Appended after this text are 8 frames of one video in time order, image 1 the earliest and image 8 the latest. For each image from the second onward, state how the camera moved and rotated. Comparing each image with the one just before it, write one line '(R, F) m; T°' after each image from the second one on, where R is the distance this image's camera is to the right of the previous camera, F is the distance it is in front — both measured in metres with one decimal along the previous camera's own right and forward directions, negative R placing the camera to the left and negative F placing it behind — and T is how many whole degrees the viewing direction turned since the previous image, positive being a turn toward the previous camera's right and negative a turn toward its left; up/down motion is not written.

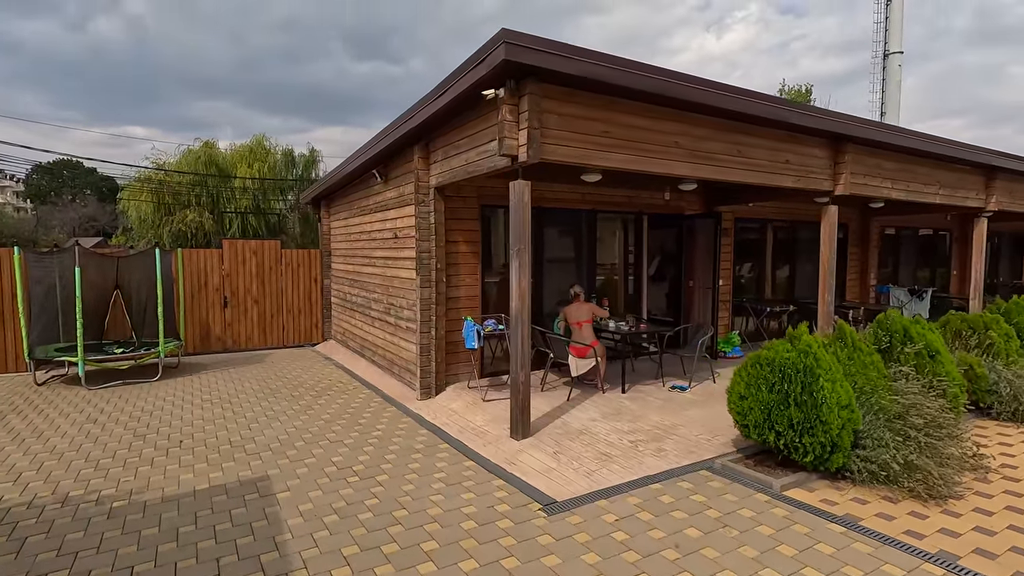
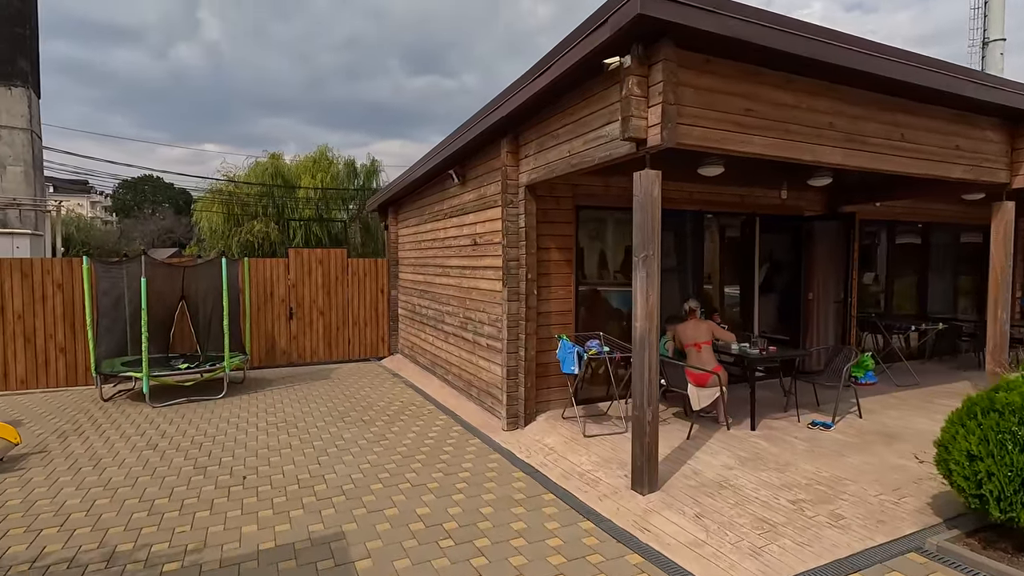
(-0.5, +0.8) m; -6°
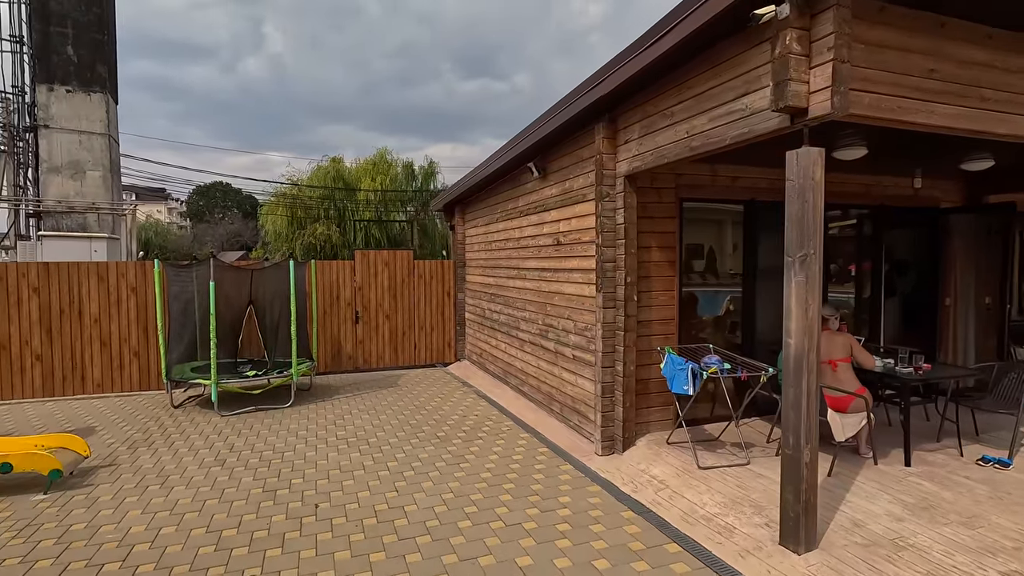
(-0.4, +0.6) m; -5°
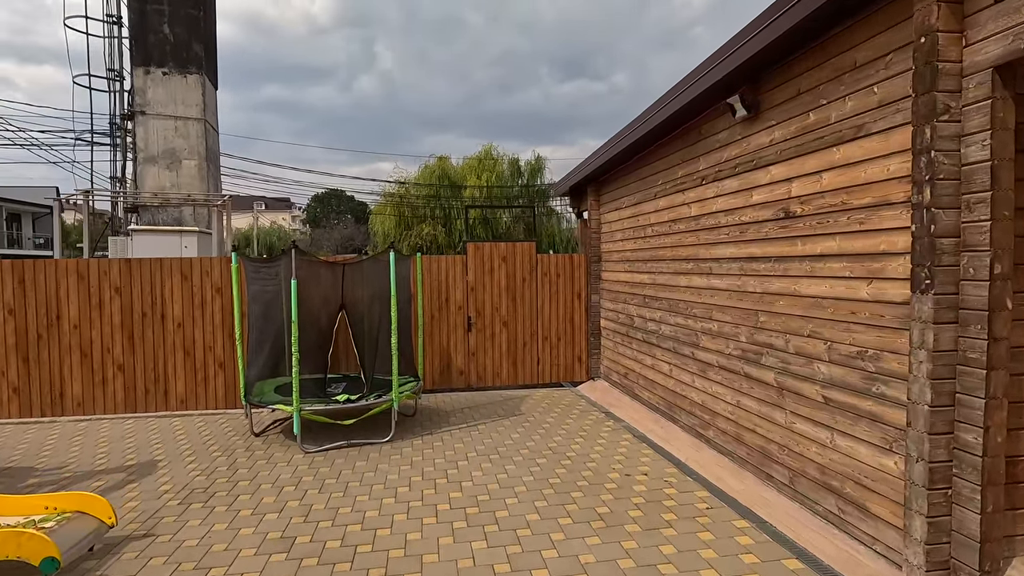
(-0.7, +1.8) m; -11°
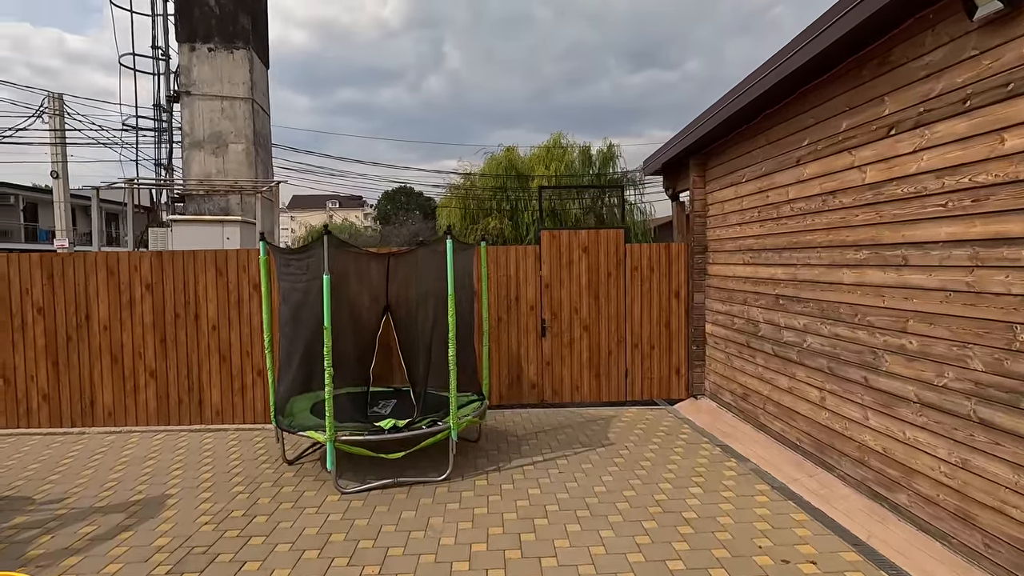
(-0.2, +1.2) m; -7°
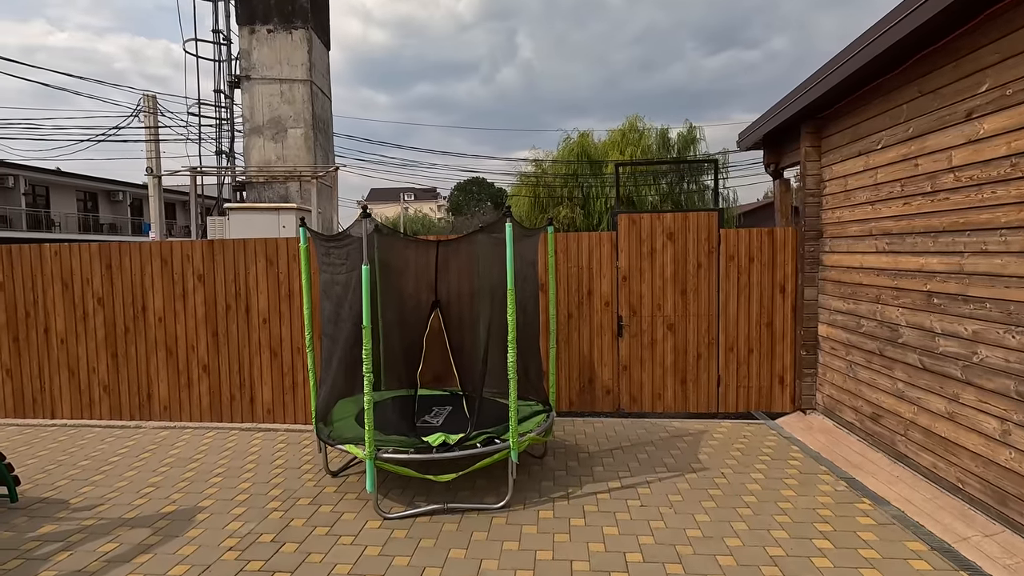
(0.0, +0.7) m; -8°
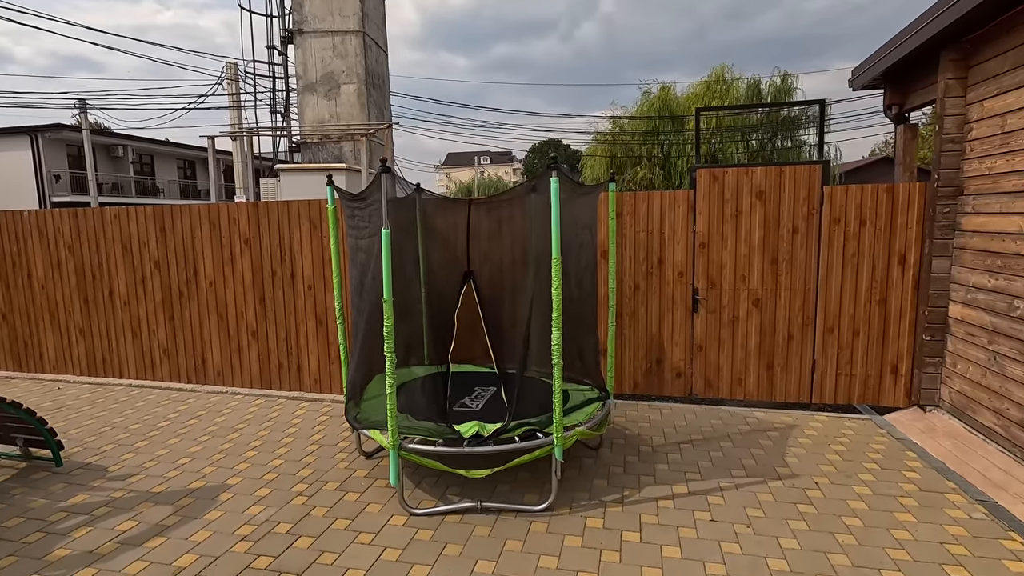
(+0.2, +0.6) m; -8°
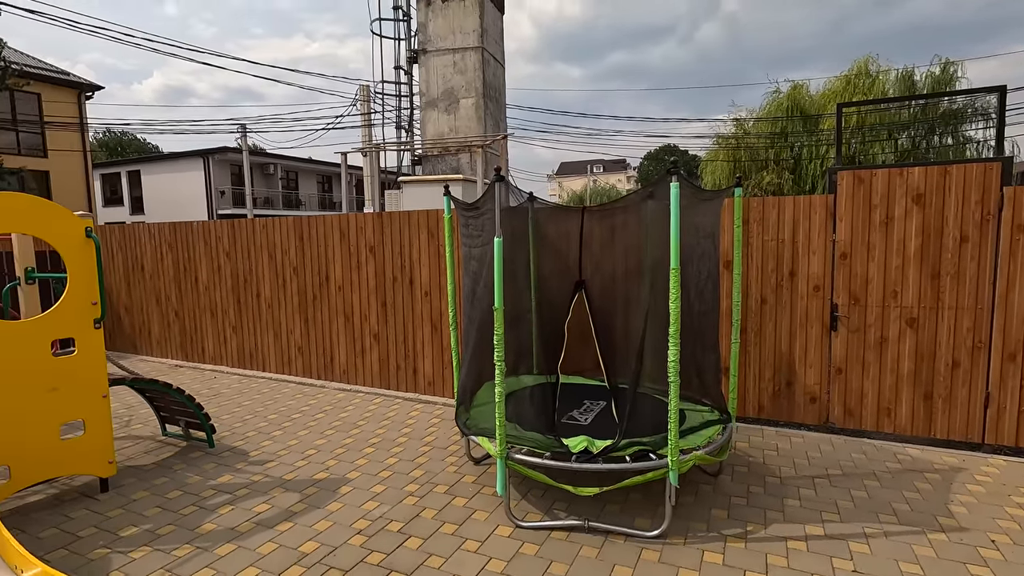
(0.0, +0.1) m; -12°
